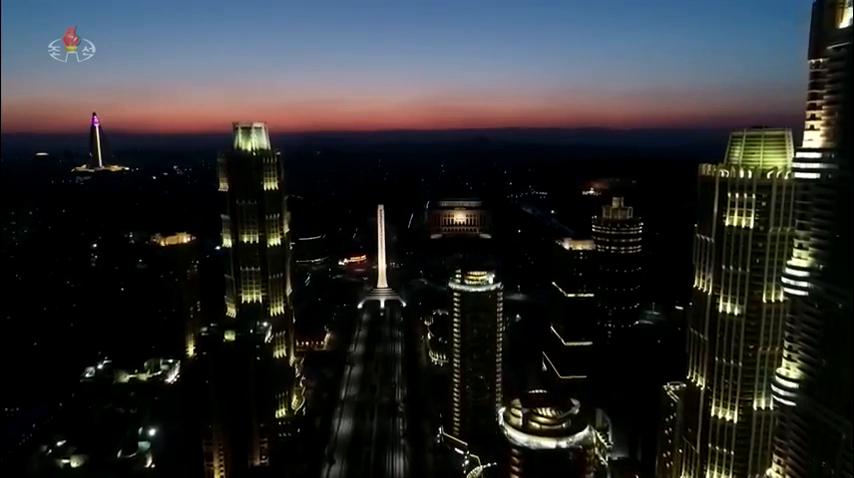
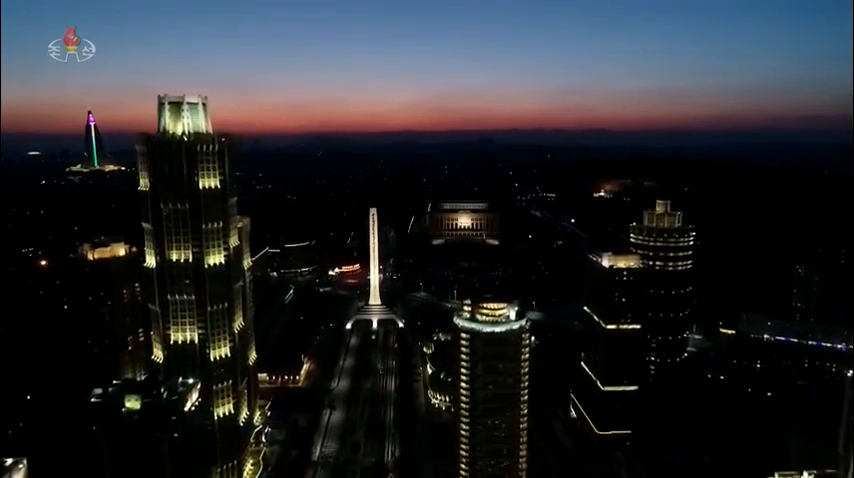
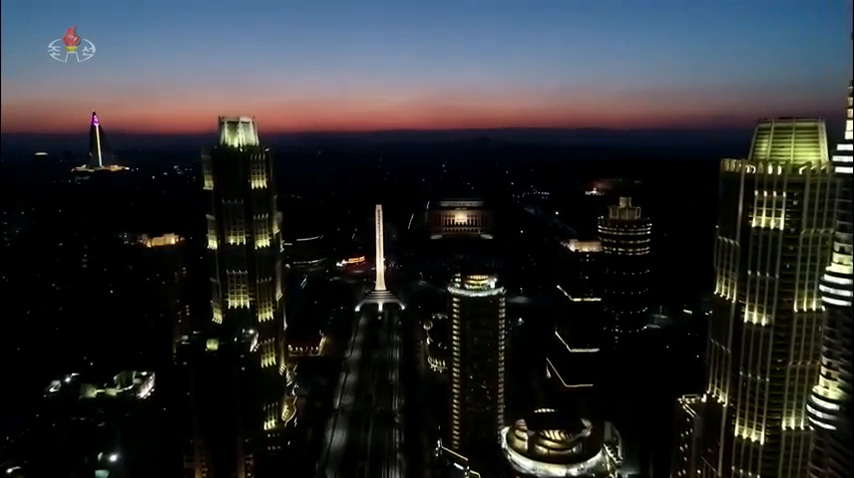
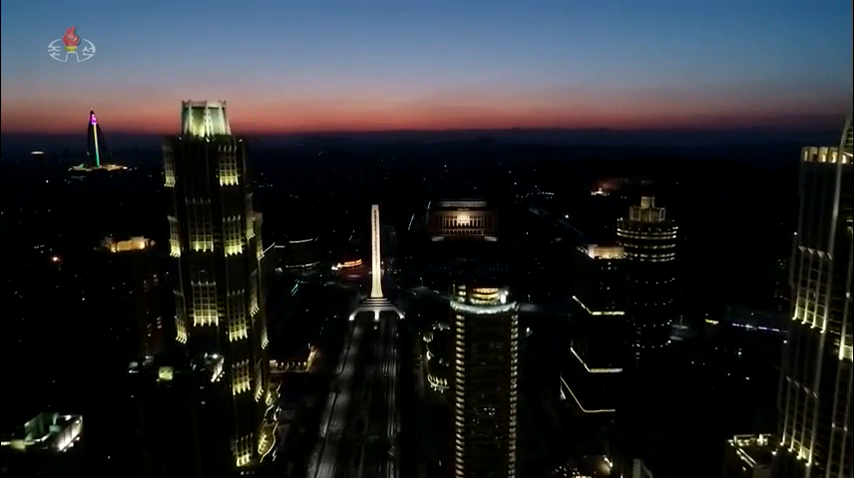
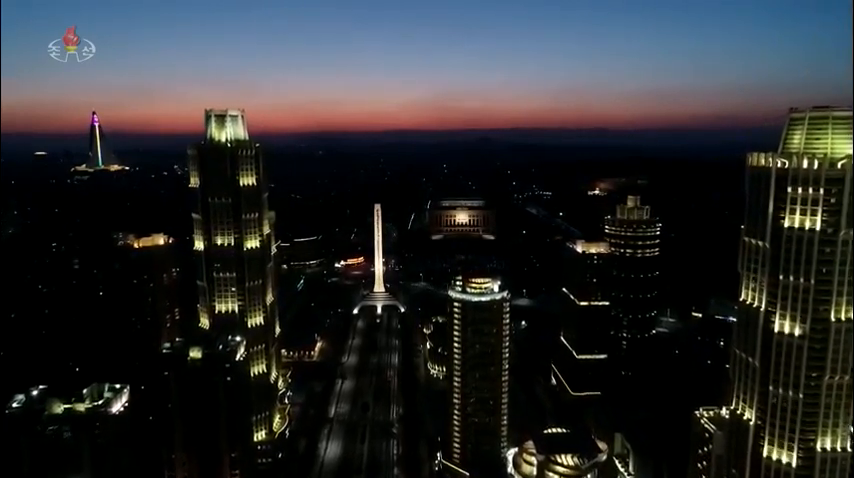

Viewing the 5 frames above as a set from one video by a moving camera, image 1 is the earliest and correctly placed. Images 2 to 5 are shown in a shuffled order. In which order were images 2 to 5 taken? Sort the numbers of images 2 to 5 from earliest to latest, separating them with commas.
3, 5, 4, 2
